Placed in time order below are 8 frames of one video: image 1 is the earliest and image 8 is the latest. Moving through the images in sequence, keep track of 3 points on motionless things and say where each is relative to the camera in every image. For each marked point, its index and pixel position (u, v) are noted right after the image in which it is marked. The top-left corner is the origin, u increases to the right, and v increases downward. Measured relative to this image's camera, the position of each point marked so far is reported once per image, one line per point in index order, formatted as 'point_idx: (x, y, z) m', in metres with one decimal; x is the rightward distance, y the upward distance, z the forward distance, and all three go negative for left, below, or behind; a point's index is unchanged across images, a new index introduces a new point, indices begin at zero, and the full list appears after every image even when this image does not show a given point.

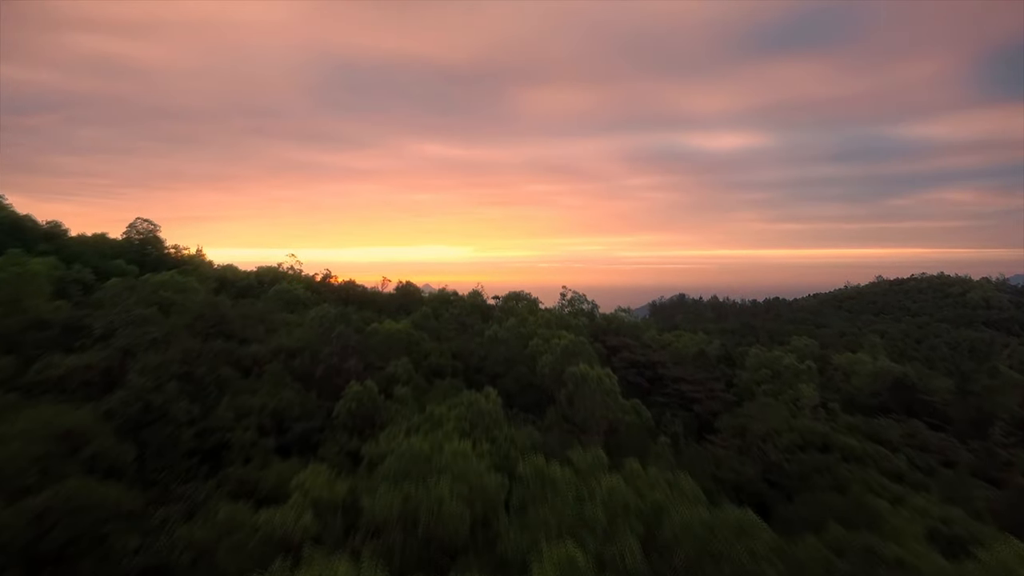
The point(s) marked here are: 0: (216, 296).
0: (-5.5, -0.2, +11.9) m
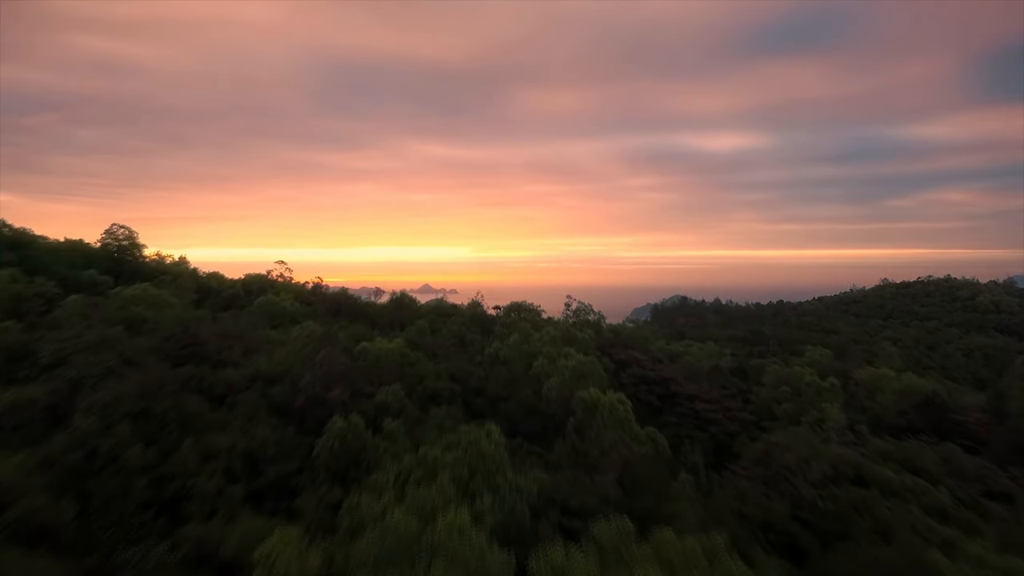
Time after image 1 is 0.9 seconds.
0: (-5.4, -0.4, +11.0) m
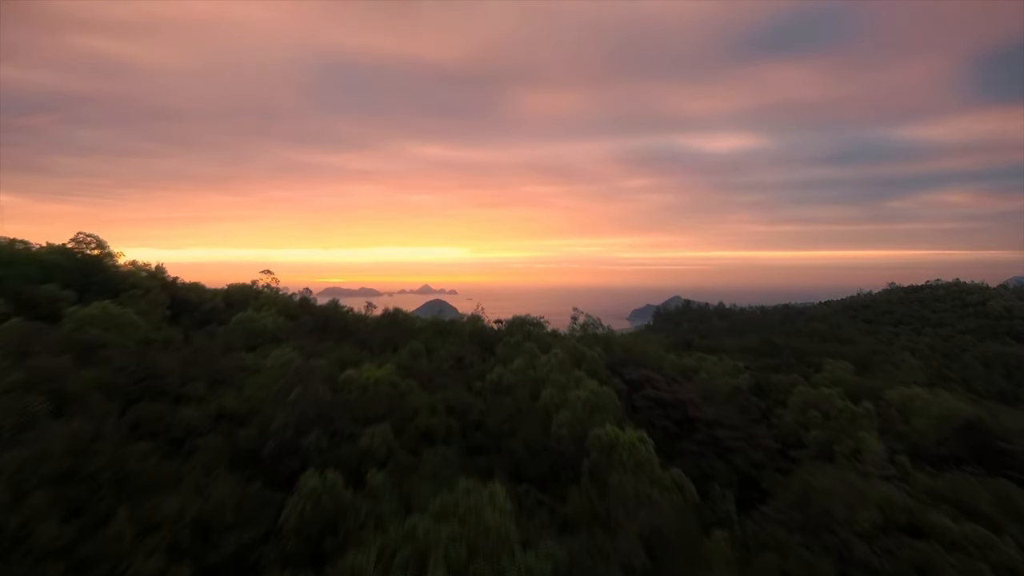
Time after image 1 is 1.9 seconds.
0: (-5.4, -0.7, +9.9) m
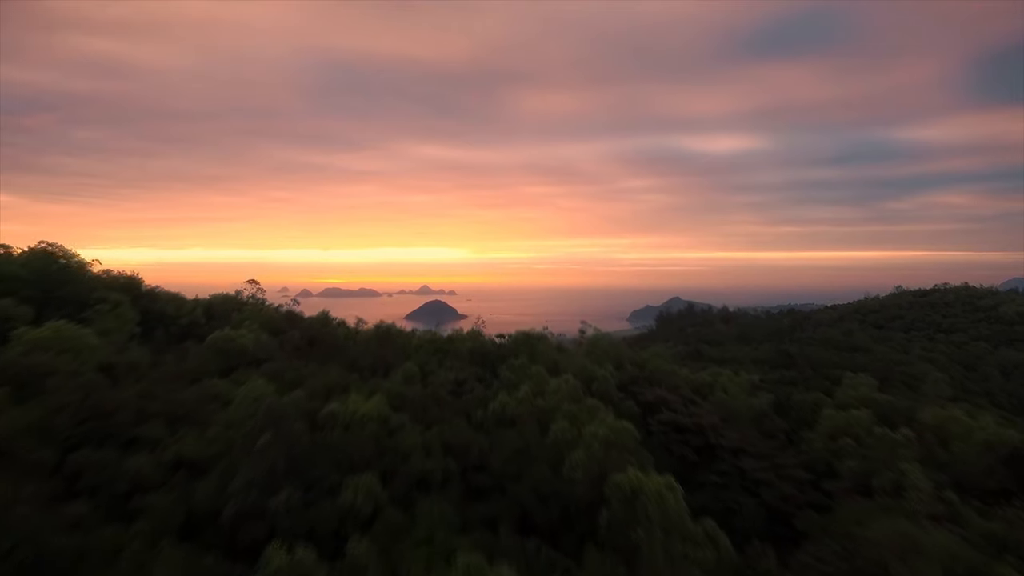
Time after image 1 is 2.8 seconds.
0: (-5.3, -0.9, +8.9) m
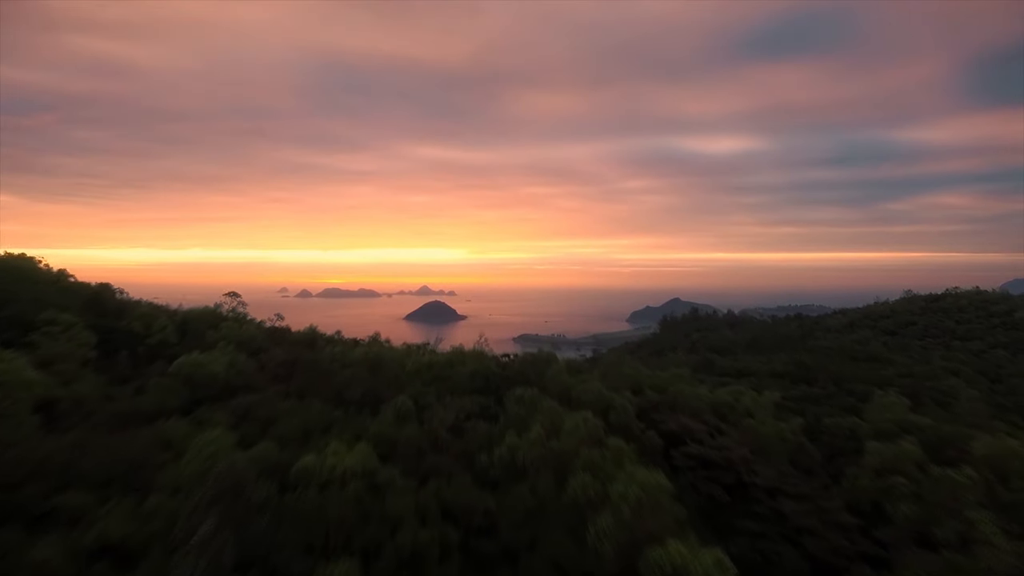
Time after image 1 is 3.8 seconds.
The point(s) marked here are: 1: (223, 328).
0: (-5.2, -1.2, +7.6) m
1: (-5.4, -0.8, +11.9) m
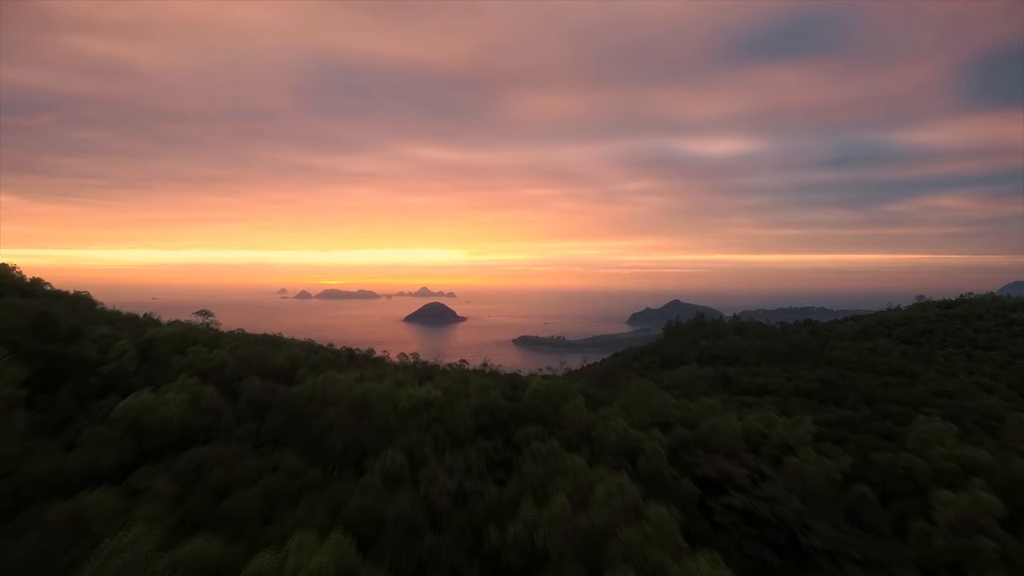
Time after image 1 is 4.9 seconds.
0: (-5.0, -1.5, +6.1) m
1: (-5.2, -1.1, +10.4) m
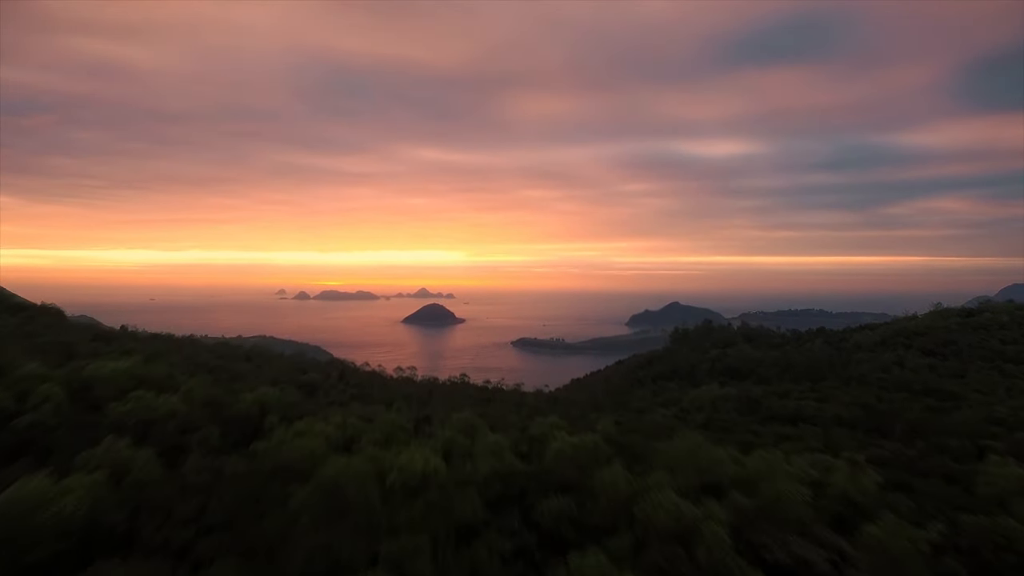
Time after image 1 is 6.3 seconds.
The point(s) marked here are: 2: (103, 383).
0: (-4.8, -1.9, +4.2) m
1: (-5.0, -1.5, +8.5) m
2: (-5.7, -1.3, +8.8) m
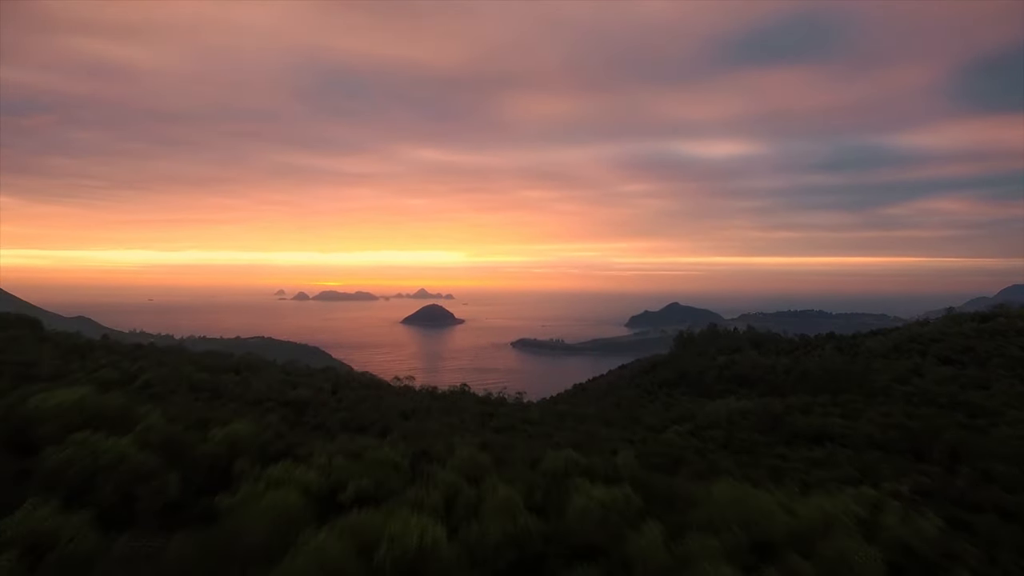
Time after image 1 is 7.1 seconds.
0: (-4.7, -2.1, +2.9) m
1: (-4.8, -1.7, +7.2) m
2: (-5.5, -1.6, +7.5) m
